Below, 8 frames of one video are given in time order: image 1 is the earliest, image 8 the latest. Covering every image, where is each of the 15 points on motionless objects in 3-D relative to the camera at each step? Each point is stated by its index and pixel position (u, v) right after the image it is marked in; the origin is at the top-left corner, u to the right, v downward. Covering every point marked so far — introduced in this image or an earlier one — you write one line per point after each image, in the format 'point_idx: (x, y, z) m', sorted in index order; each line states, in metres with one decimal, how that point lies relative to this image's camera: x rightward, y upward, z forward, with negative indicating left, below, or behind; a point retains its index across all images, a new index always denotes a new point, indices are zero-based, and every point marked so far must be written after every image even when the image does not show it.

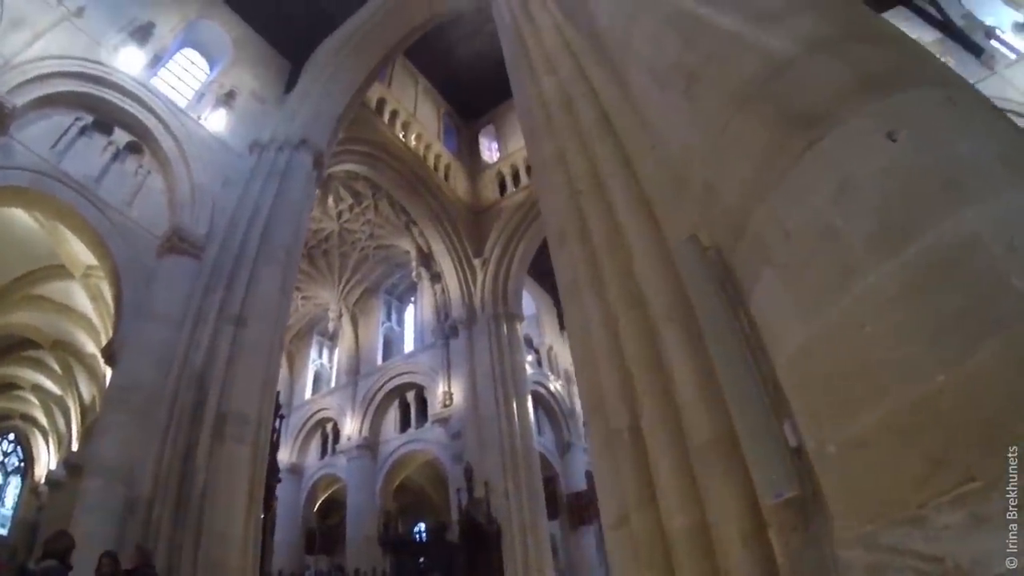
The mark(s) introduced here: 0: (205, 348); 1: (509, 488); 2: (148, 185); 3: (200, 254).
0: (-2.8, -0.5, +5.4) m
1: (0.0, -2.6, +7.8) m
2: (-3.6, +1.1, +6.0) m
3: (-3.1, +0.4, +5.9) m
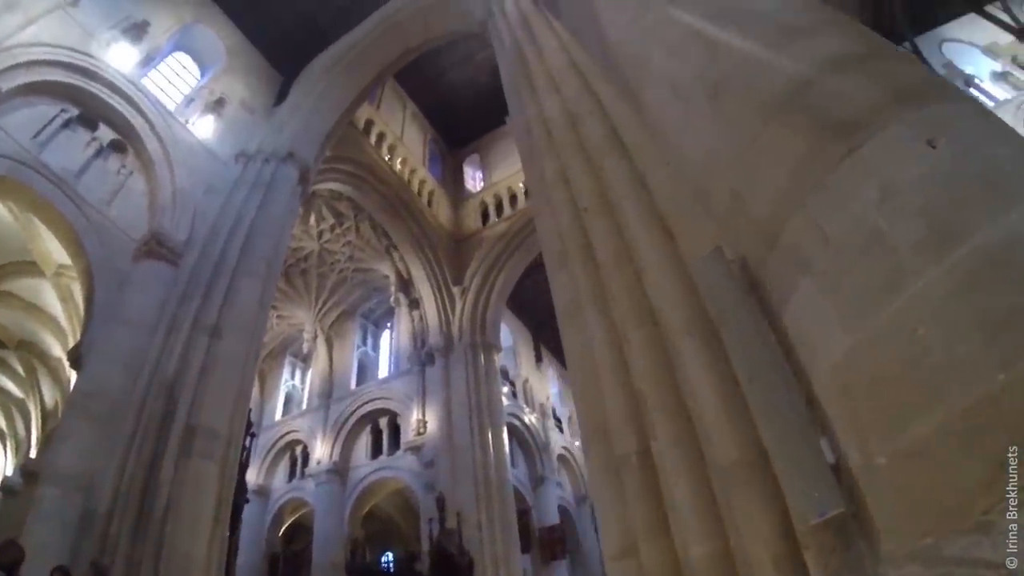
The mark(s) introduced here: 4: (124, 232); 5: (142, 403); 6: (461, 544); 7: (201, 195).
0: (-3.0, -0.6, +5.1) m
1: (-0.4, -2.9, +7.6) m
2: (-3.7, +1.0, +5.9) m
3: (-3.2, +0.3, +5.7) m
4: (-3.7, +0.5, +5.6) m
5: (-3.1, -1.0, +4.9) m
6: (-0.6, -3.2, +7.3) m
7: (-3.2, +1.0, +6.2) m
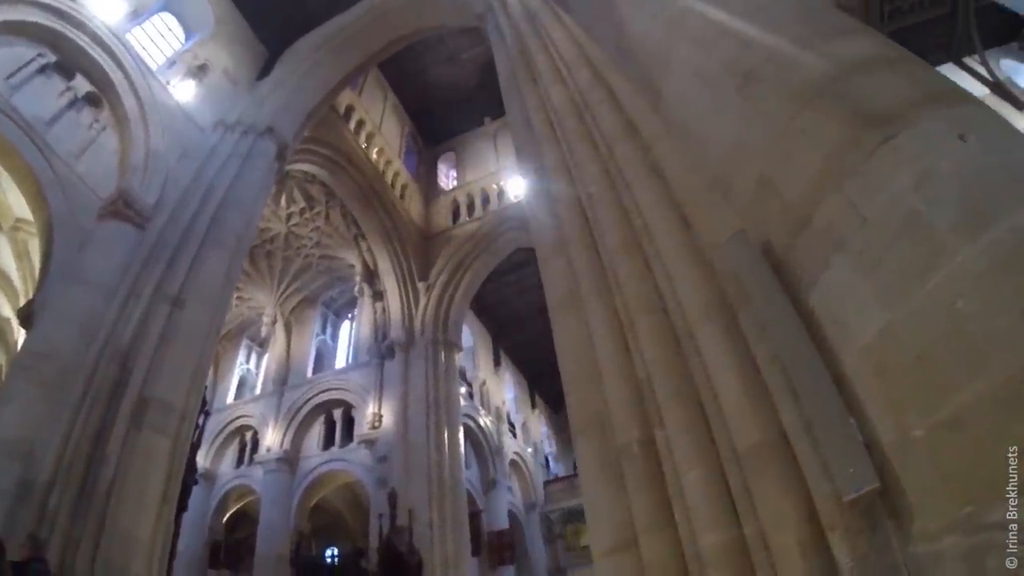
0: (-3.2, -0.3, +4.9) m
1: (-1.0, -2.9, +7.5) m
2: (-3.9, +1.3, +5.6) m
3: (-3.4, +0.6, +5.5) m
4: (-3.8, +0.9, +5.4) m
5: (-3.3, -0.7, +4.6) m
6: (-1.2, -3.1, +7.2) m
7: (-3.4, +1.3, +6.0) m
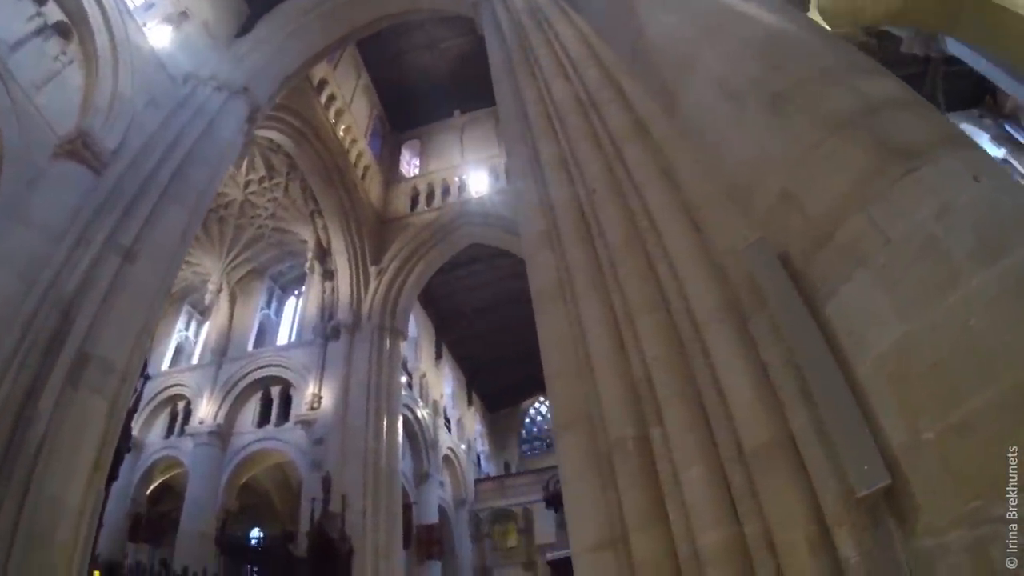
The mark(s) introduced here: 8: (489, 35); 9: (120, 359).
0: (-3.4, +0.1, +4.6) m
1: (-1.8, -2.7, +7.4) m
2: (-4.0, +1.8, +5.2) m
3: (-3.6, +1.0, +5.1) m
4: (-4.0, +1.4, +5.0) m
5: (-3.5, -0.3, +4.3) m
6: (-2.0, -2.9, +7.1) m
7: (-3.6, +1.7, +5.7) m
8: (-0.2, +2.1, +4.9) m
9: (-3.1, -0.6, +4.6) m
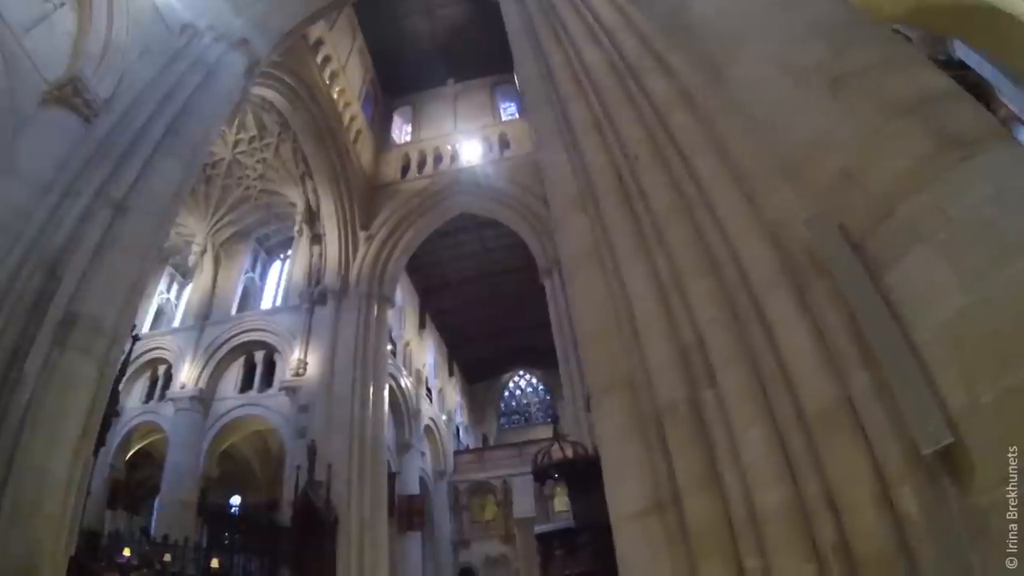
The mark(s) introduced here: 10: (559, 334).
0: (-3.3, +0.5, +4.4) m
1: (-2.0, -2.3, +7.4) m
2: (-3.8, +2.2, +4.9) m
3: (-3.5, +1.4, +4.9) m
4: (-3.8, +1.7, +4.7) m
5: (-3.4, +0.1, +4.1) m
6: (-2.2, -2.5, +7.0) m
7: (-3.5, +2.1, +5.4) m
8: (0.0, +2.3, +4.8) m
9: (-3.0, -0.2, +4.4) m
10: (+0.7, -0.6, +7.8) m
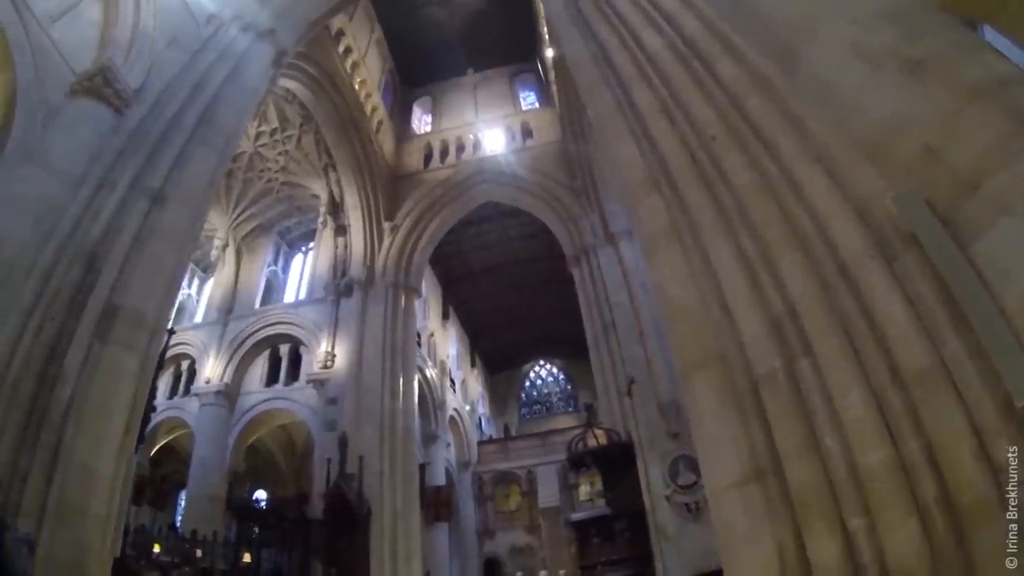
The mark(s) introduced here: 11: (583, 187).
0: (-3.0, +0.5, +4.3) m
1: (-1.6, -2.2, +7.3) m
2: (-3.5, +2.3, +4.8) m
3: (-3.2, +1.5, +4.8) m
4: (-3.5, +1.8, +4.6) m
5: (-3.1, +0.1, +4.0) m
6: (-1.8, -2.4, +7.0) m
7: (-3.2, +2.2, +5.3) m
8: (+0.3, +2.4, +4.7) m
9: (-2.7, -0.2, +4.4) m
10: (+1.1, -0.4, +7.8) m
11: (+1.2, +1.6, +9.1) m
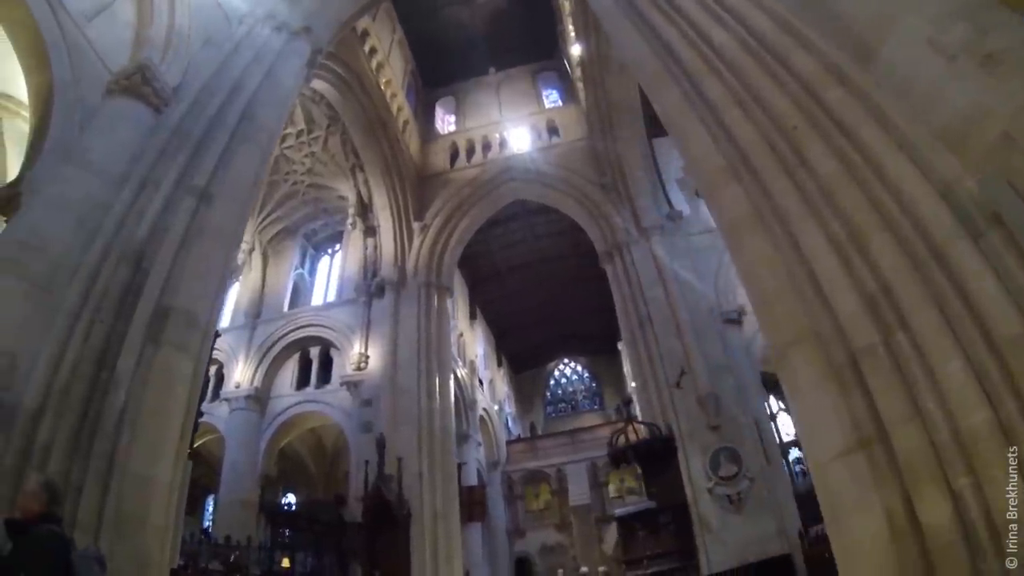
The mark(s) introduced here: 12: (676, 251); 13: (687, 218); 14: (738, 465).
0: (-2.6, +0.5, +4.3) m
1: (-1.2, -2.2, +7.3) m
2: (-3.2, +2.2, +4.8) m
3: (-2.8, +1.4, +4.8) m
4: (-3.2, +1.8, +4.6) m
5: (-2.7, +0.1, +4.0) m
6: (-1.4, -2.4, +7.0) m
7: (-2.8, +2.1, +5.3) m
8: (+0.6, +2.4, +4.7) m
9: (-2.3, -0.2, +4.4) m
10: (+1.5, -0.4, +7.8) m
11: (+1.6, +1.6, +9.1) m
12: (+2.3, +0.5, +8.1) m
13: (+2.6, +1.0, +8.5) m
14: (+2.3, -1.8, +6.1) m
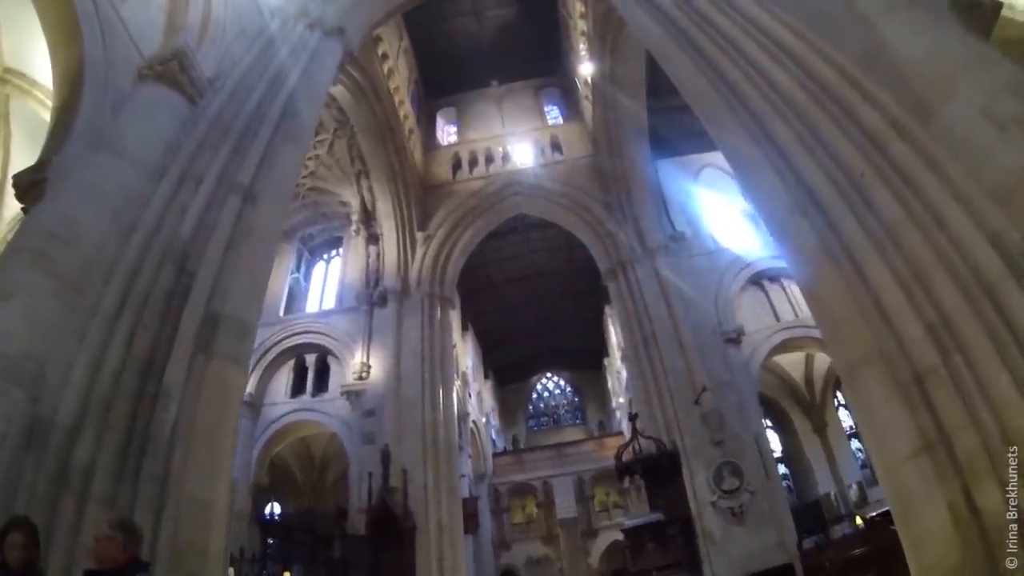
0: (-2.2, +0.5, +4.1) m
1: (-1.2, -2.3, +7.2) m
2: (-2.8, +2.2, +4.6) m
3: (-2.4, +1.4, +4.6) m
4: (-2.7, +1.7, +4.4) m
5: (-2.3, +0.1, +3.8) m
6: (-1.3, -2.5, +6.9) m
7: (-2.4, +2.1, +5.1) m
8: (+1.0, +2.3, +4.9) m
9: (-1.9, -0.2, +4.2) m
10: (+1.4, -0.6, +8.0) m
11: (+1.5, +1.4, +9.4) m
12: (+2.3, +0.2, +8.3) m
13: (+2.5, +0.7, +8.8) m
14: (+2.4, -2.1, +6.4) m
